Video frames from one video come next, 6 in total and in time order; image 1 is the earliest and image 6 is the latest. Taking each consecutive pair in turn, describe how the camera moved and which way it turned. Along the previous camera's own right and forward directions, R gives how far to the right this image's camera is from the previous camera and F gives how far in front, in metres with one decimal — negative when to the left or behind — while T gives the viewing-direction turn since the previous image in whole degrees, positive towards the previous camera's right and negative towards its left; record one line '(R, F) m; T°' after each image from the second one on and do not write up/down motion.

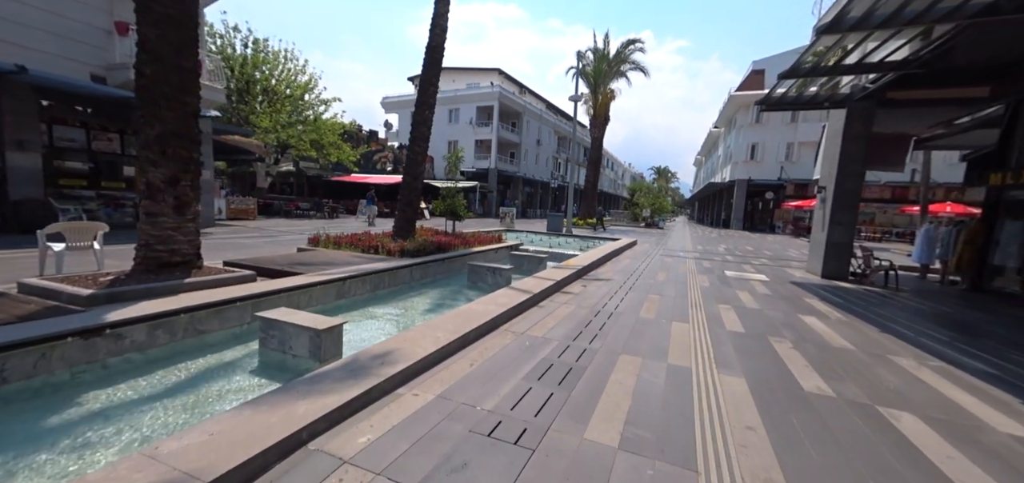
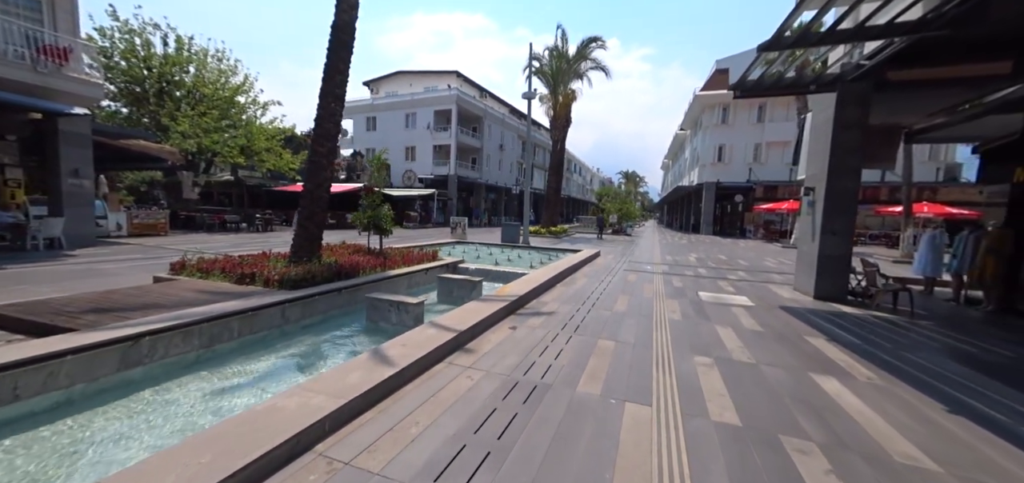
(+1.0, +1.9) m; +4°
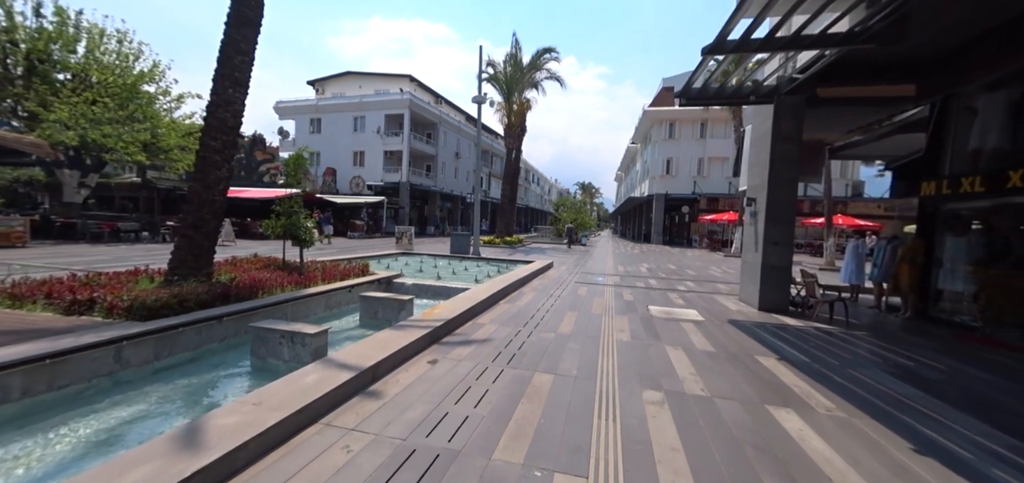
(+0.4, +0.8) m; +6°
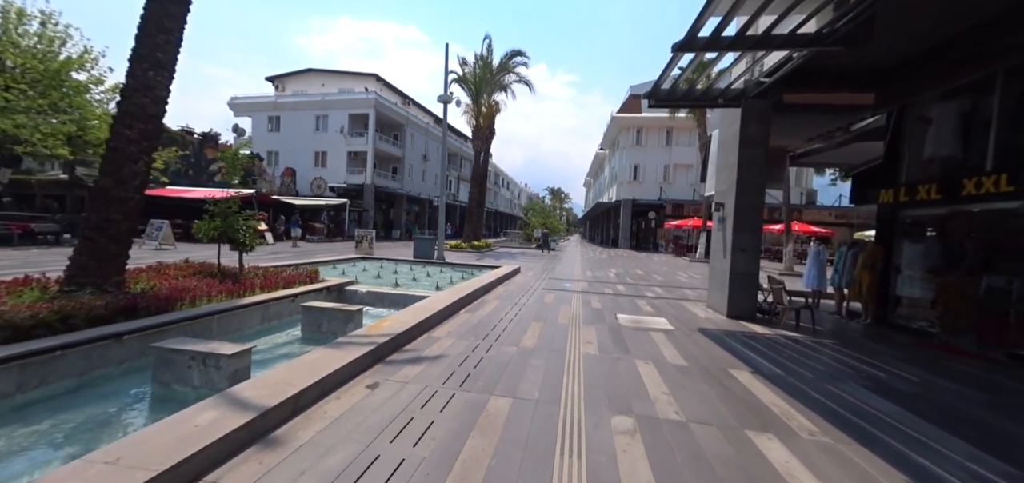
(+0.2, +0.5) m; +4°
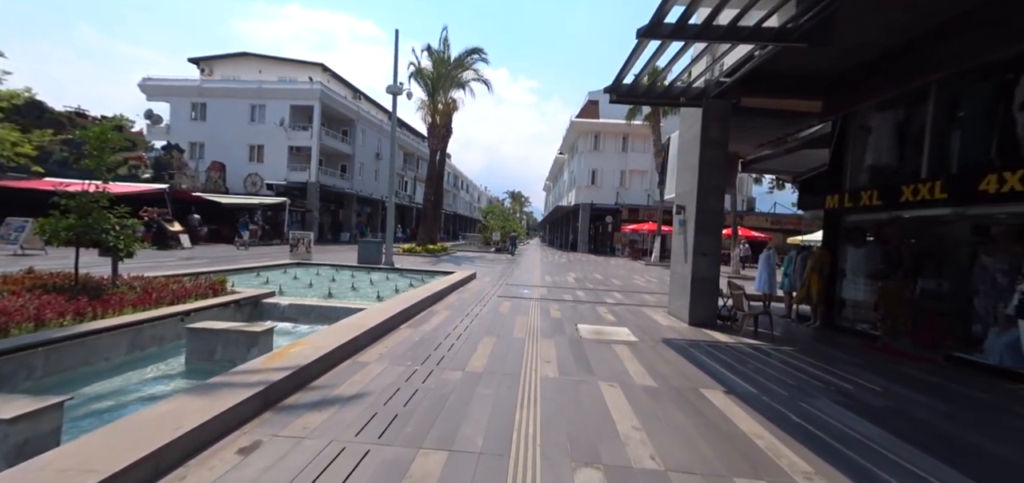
(+0.2, +0.8) m; +6°
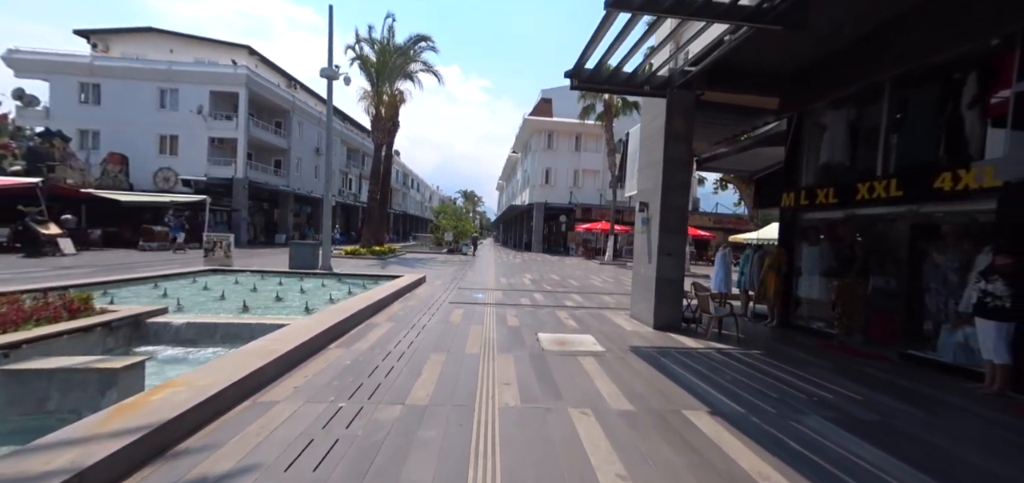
(0.0, +0.8) m; +7°
